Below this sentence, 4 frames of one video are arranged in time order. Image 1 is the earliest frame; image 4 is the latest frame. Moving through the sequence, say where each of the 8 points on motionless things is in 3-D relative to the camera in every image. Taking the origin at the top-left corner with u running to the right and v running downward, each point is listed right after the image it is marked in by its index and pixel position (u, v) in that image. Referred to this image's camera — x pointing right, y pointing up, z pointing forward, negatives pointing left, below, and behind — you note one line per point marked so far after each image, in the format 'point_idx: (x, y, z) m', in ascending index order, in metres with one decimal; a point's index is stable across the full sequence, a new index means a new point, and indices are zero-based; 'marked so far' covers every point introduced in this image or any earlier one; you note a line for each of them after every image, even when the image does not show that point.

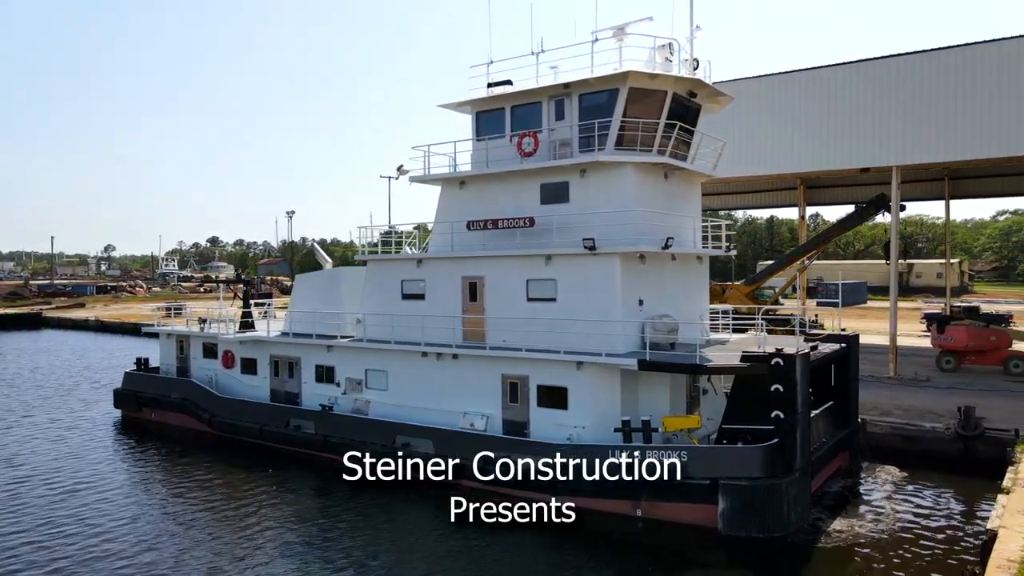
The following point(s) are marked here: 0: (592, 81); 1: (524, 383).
0: (+1.5, +3.9, +13.1) m
1: (+0.2, -1.8, +13.1) m
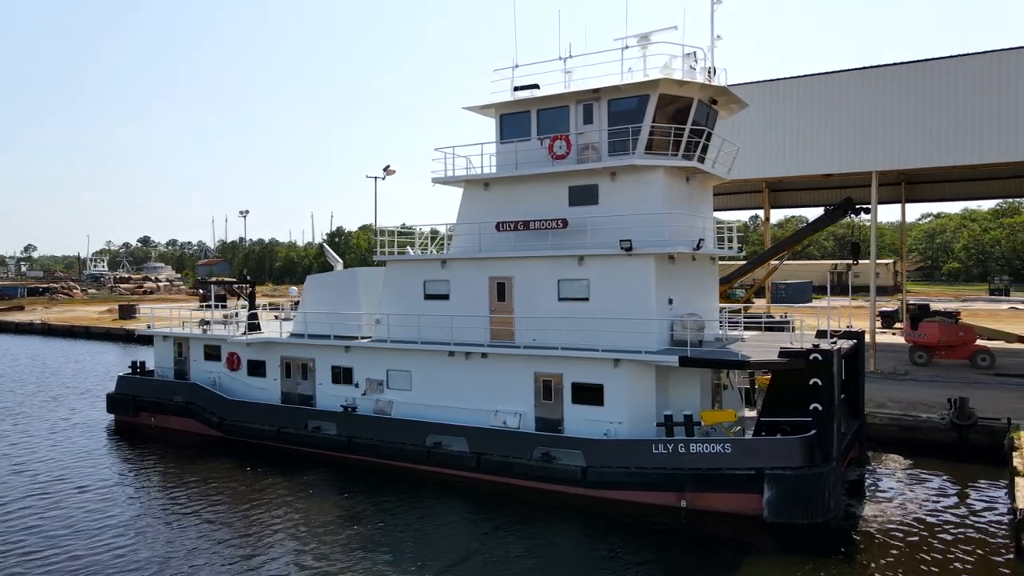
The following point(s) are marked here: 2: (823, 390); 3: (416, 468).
0: (+2.1, +3.9, +13.4) m
1: (+0.9, -1.8, +13.4) m
2: (+5.0, -1.6, +11.2) m
3: (-1.9, -3.7, +14.4) m
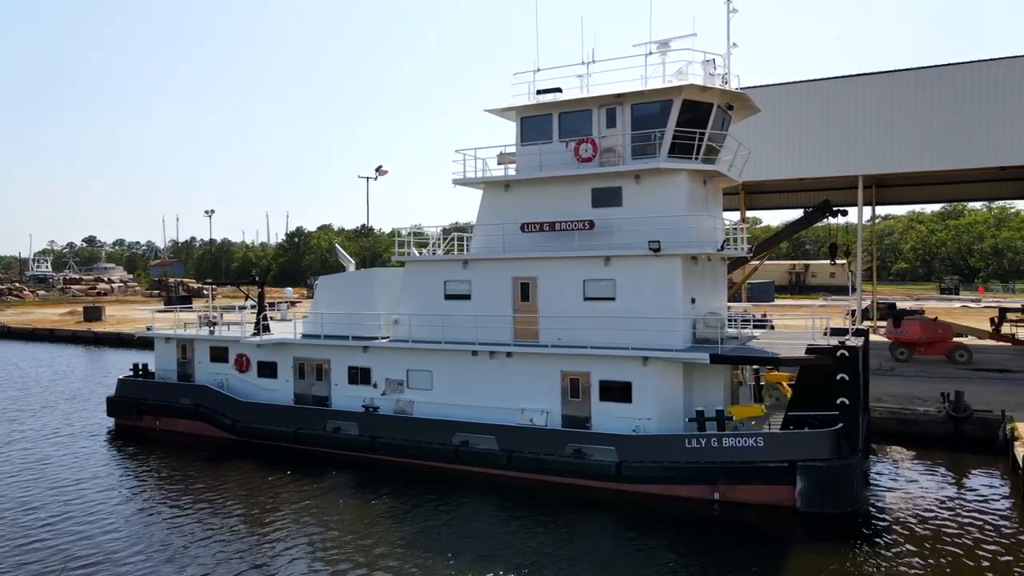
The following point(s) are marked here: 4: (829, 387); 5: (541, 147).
0: (+2.7, +3.9, +13.8) m
1: (+1.4, -1.8, +13.7) m
2: (+5.7, -1.6, +11.7) m
3: (-1.4, -3.7, +14.5) m
4: (+5.4, -1.7, +11.8) m
5: (+0.6, +3.0, +15.0) m
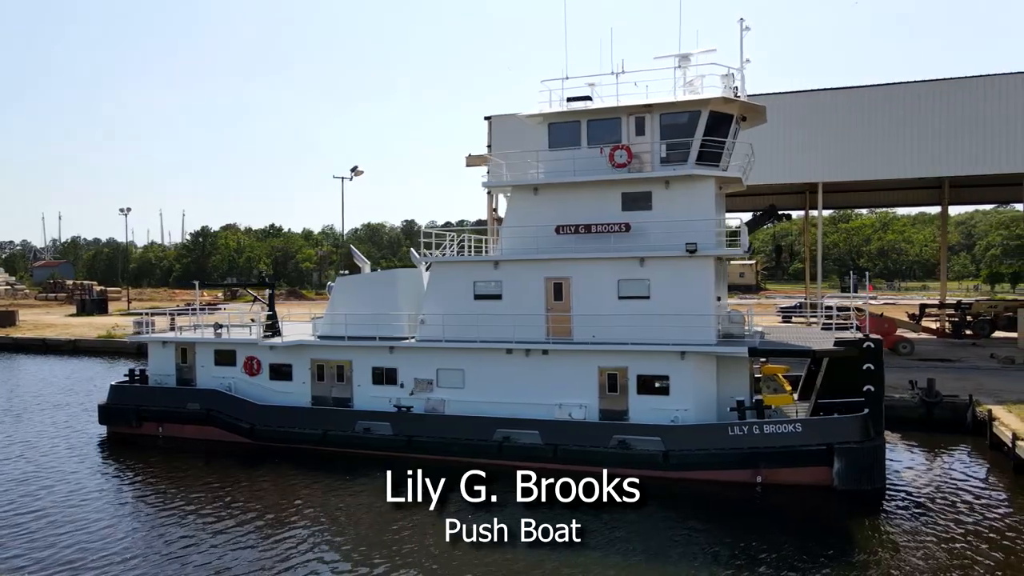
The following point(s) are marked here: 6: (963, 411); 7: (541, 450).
0: (+3.5, +3.9, +14.7) m
1: (+2.3, -1.8, +14.4) m
2: (+6.7, -1.6, +13.0) m
3: (-0.7, -3.7, +14.9) m
4: (+6.4, -1.7, +13.1) m
5: (+1.3, +3.0, +15.6) m
6: (+11.5, -3.1, +17.8) m
7: (+0.5, -3.3, +14.3) m
